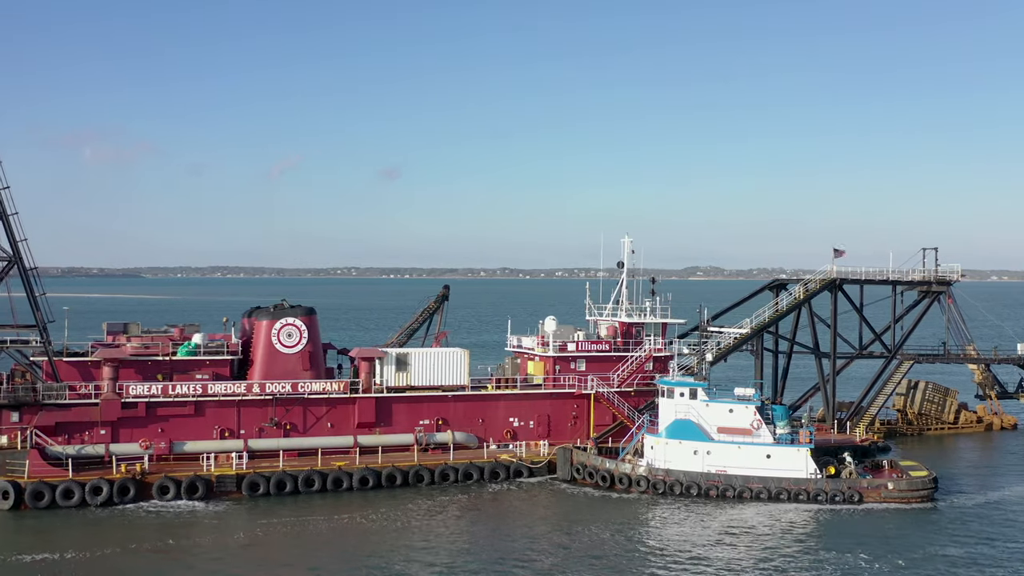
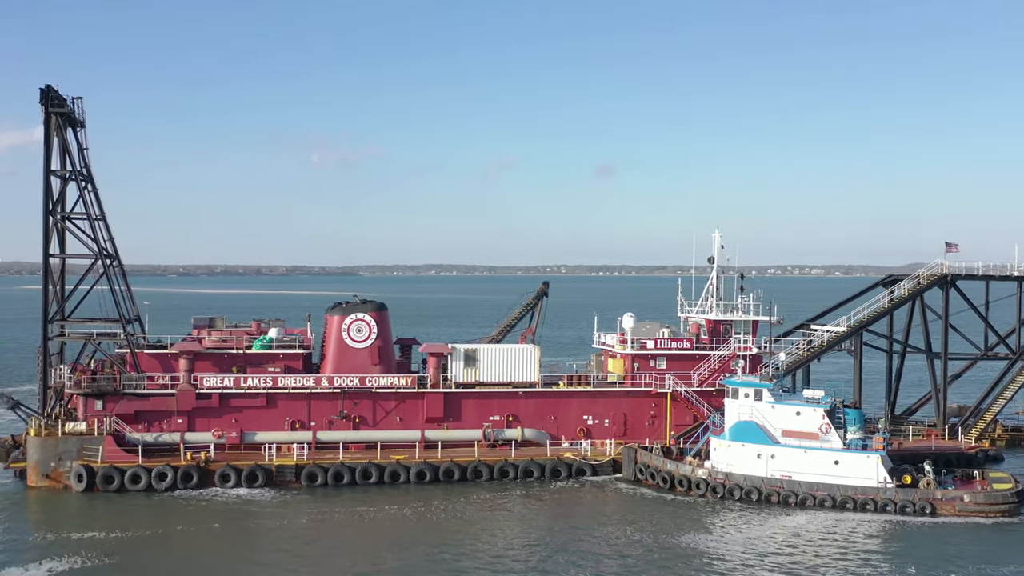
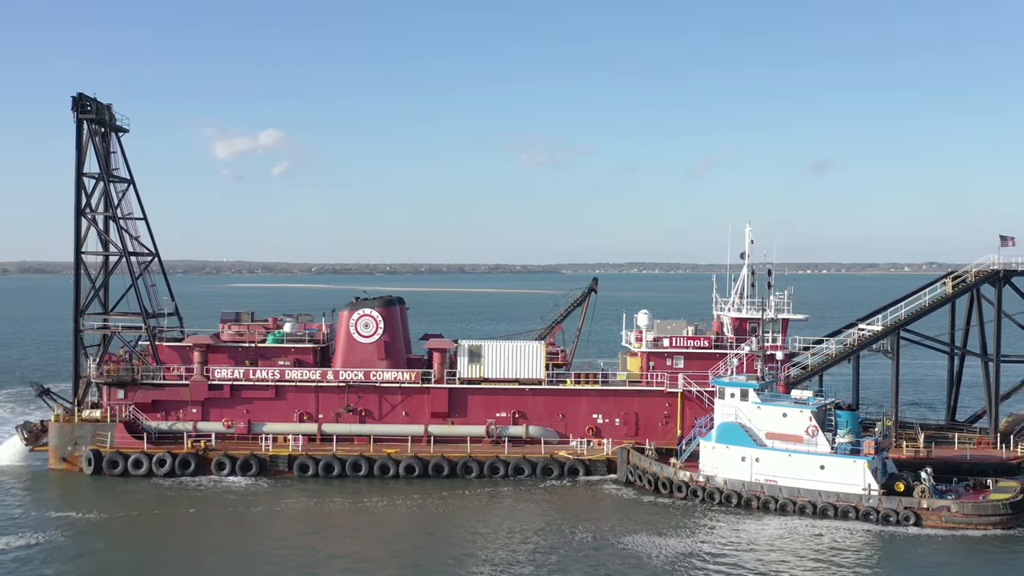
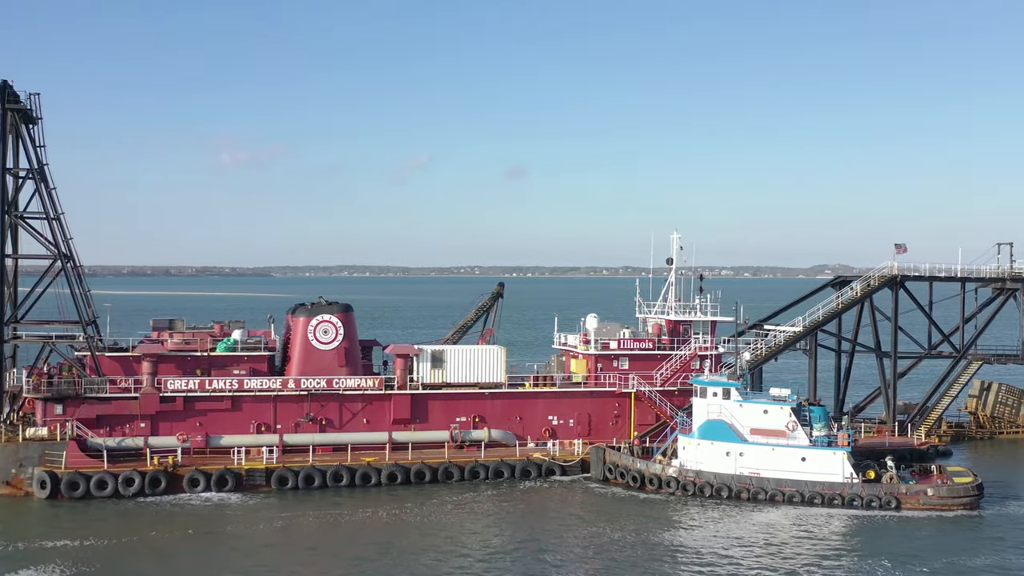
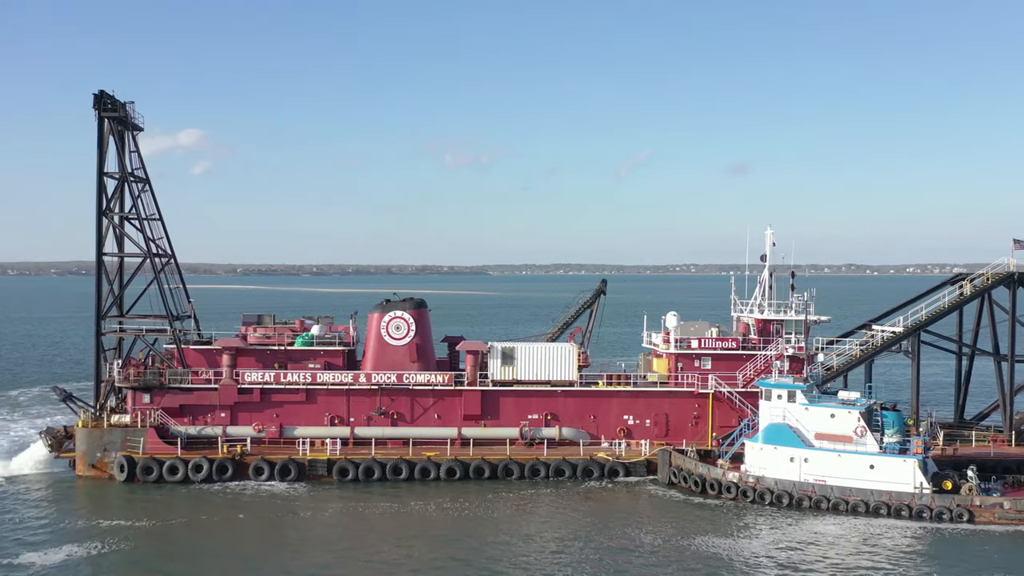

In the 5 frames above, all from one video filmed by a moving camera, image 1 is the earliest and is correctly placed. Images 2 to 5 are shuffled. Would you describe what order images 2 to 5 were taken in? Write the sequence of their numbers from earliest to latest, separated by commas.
4, 2, 5, 3
